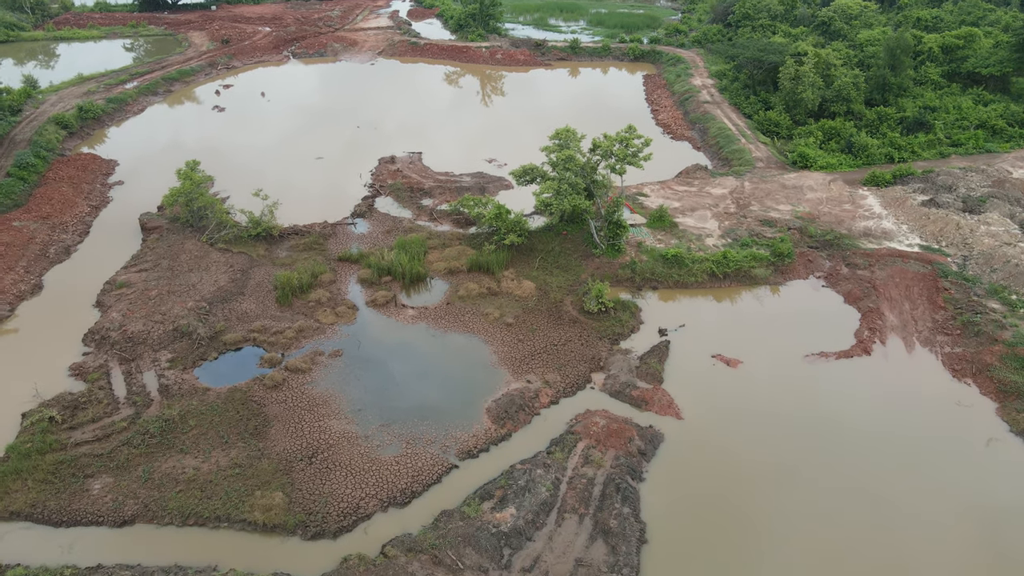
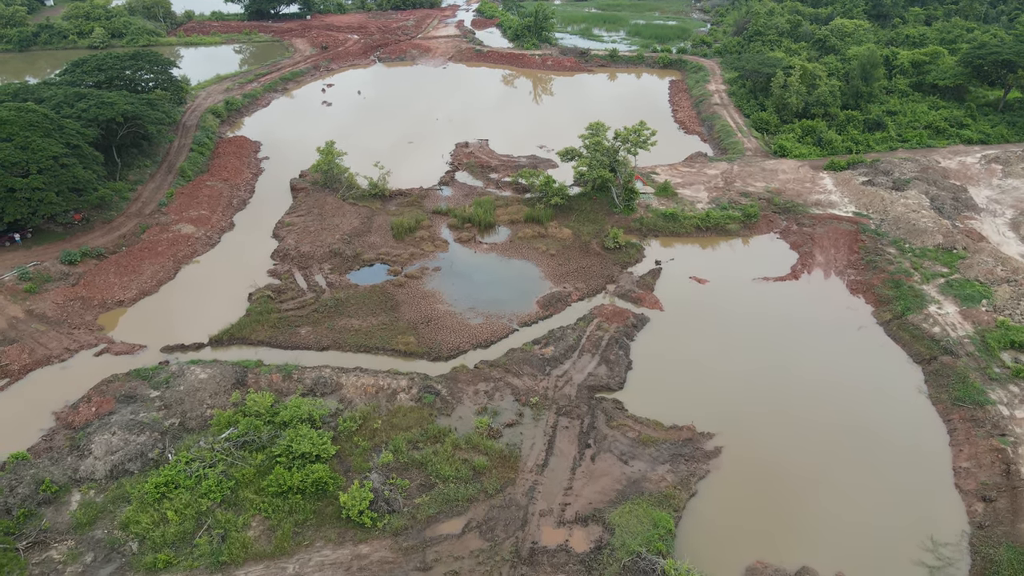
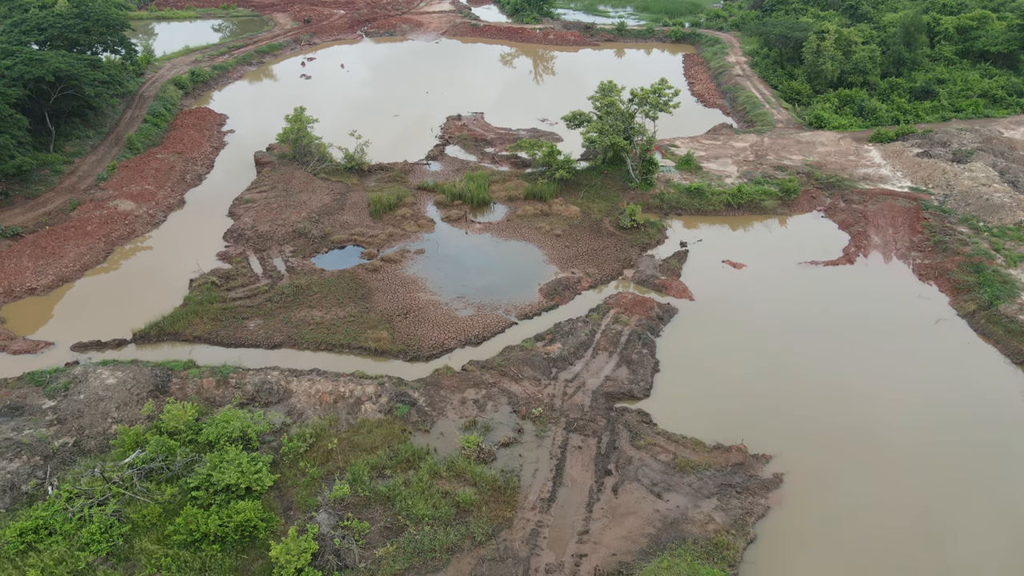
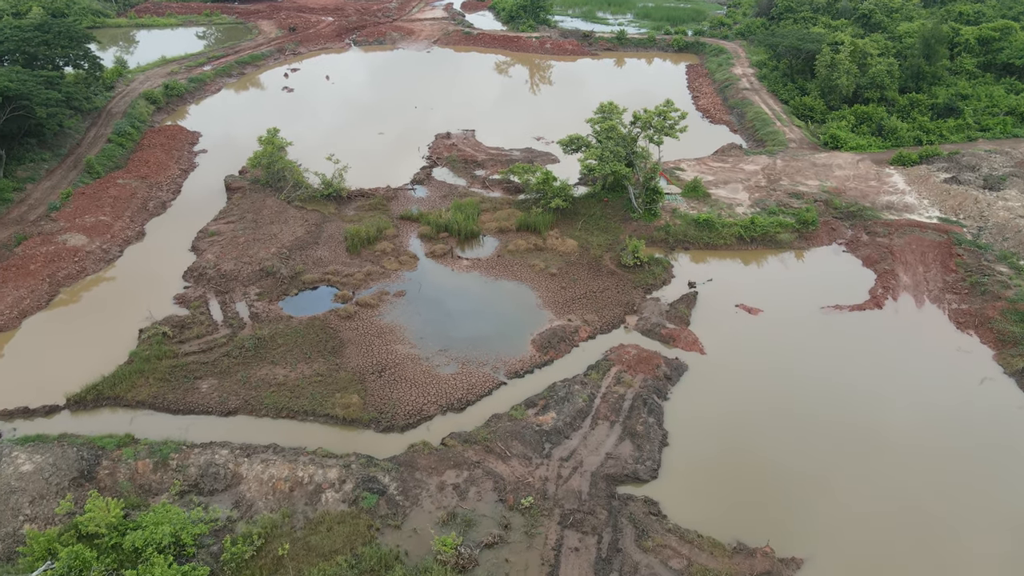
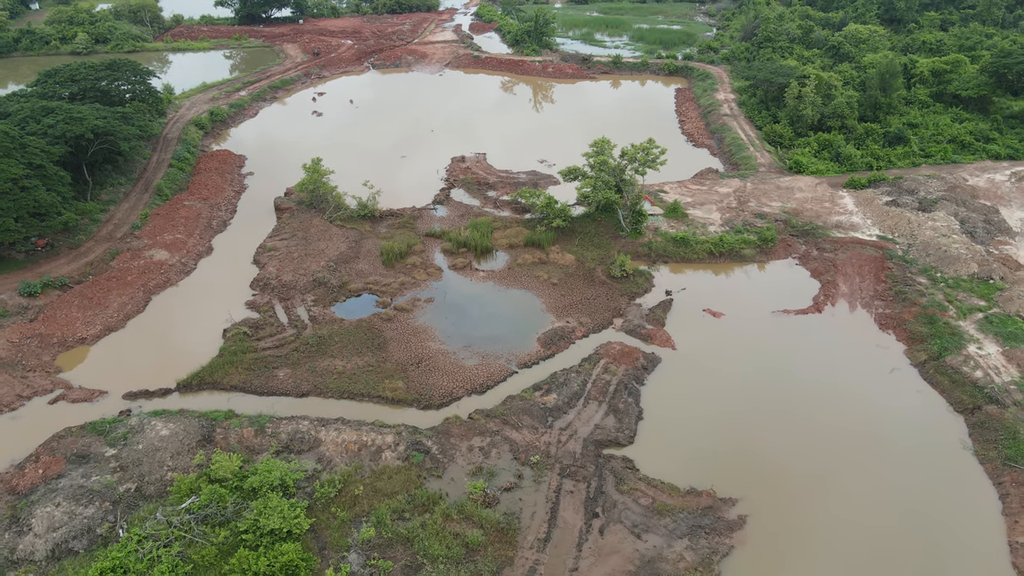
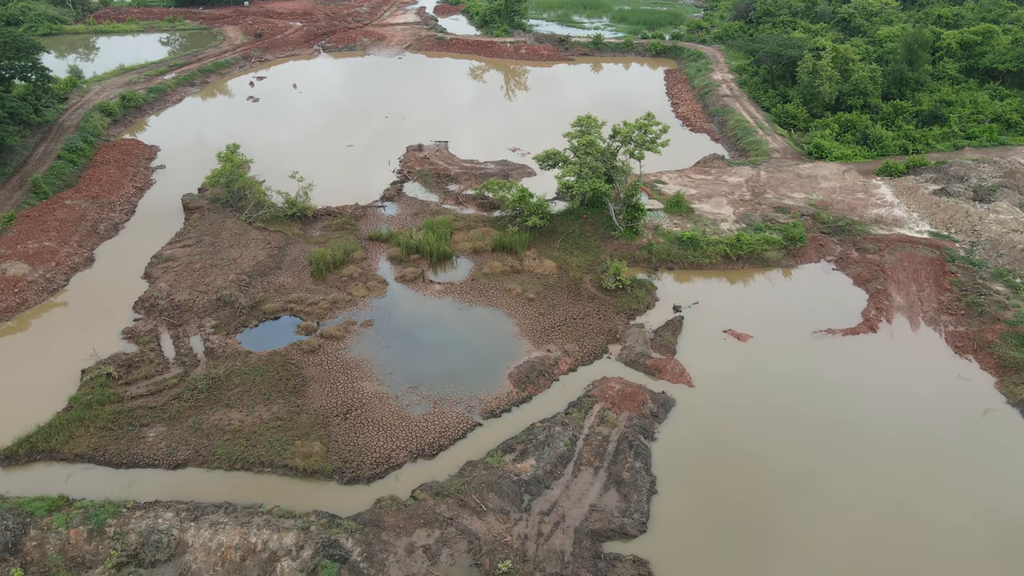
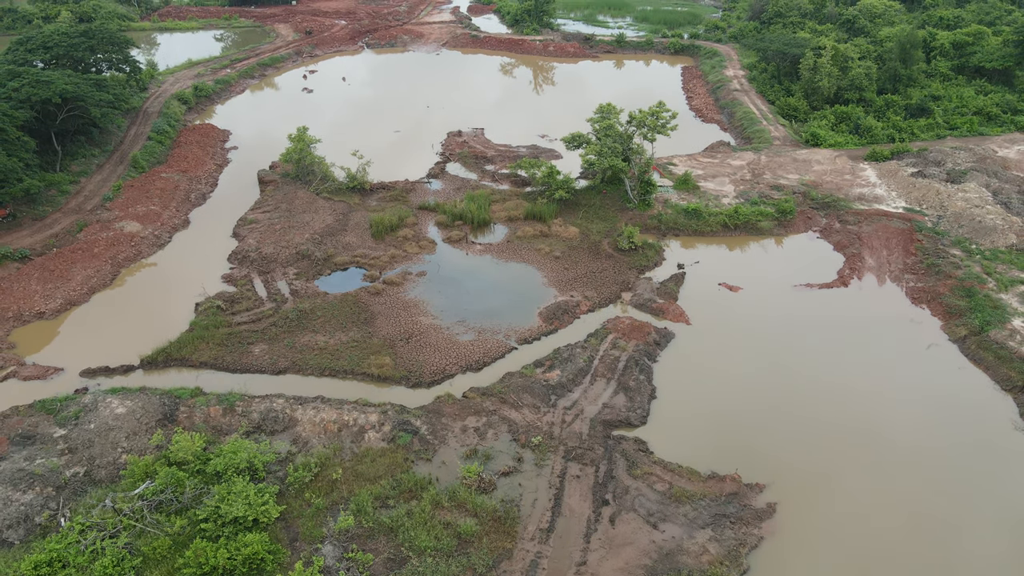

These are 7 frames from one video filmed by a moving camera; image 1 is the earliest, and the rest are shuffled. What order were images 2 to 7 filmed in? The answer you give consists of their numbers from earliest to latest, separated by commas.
6, 4, 3, 7, 5, 2
